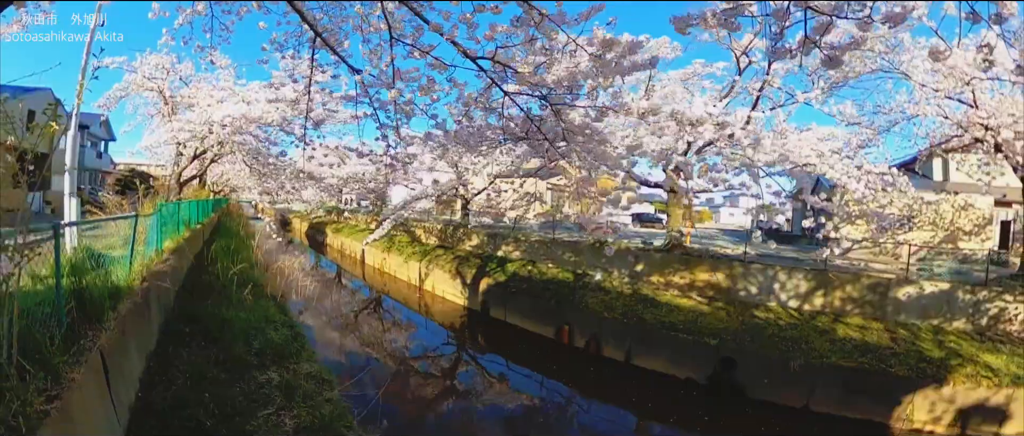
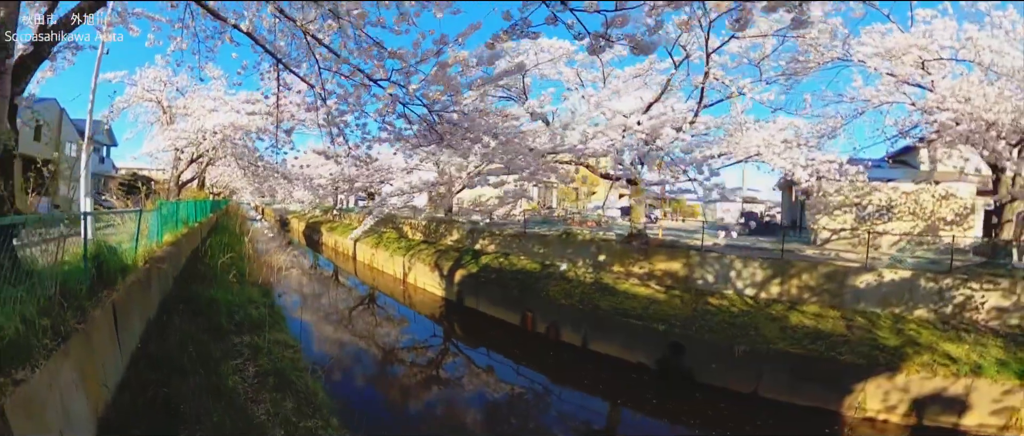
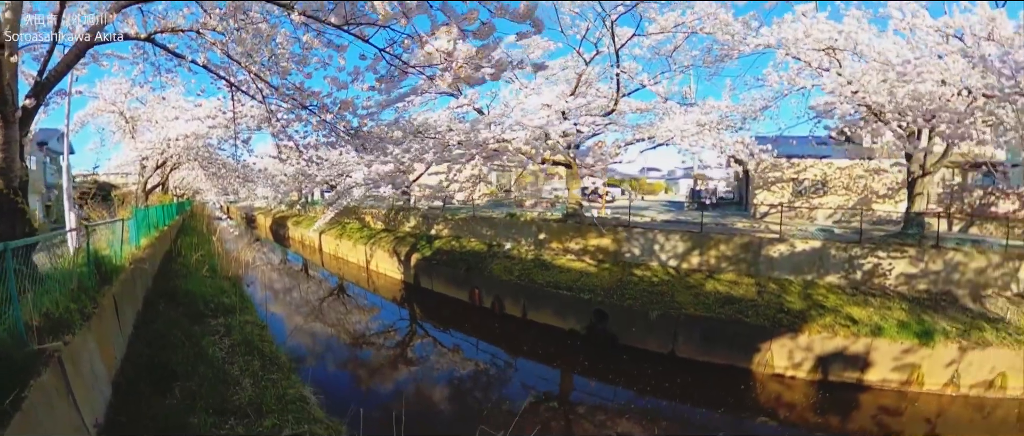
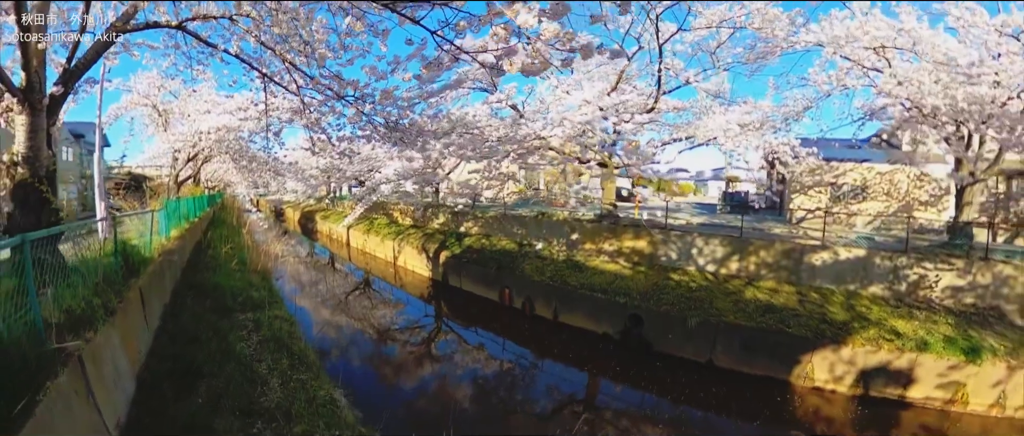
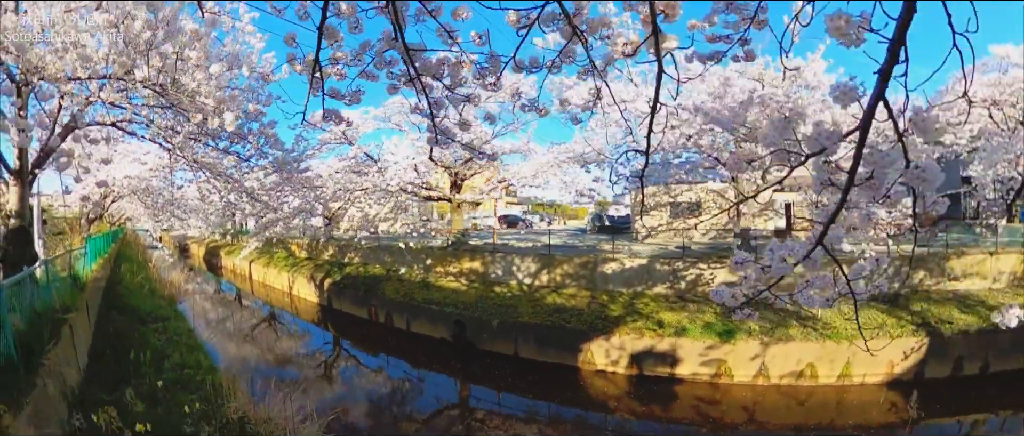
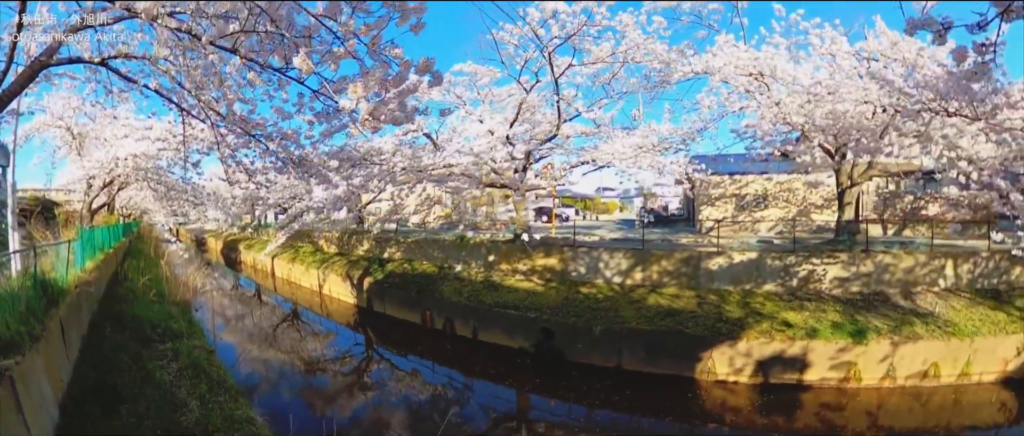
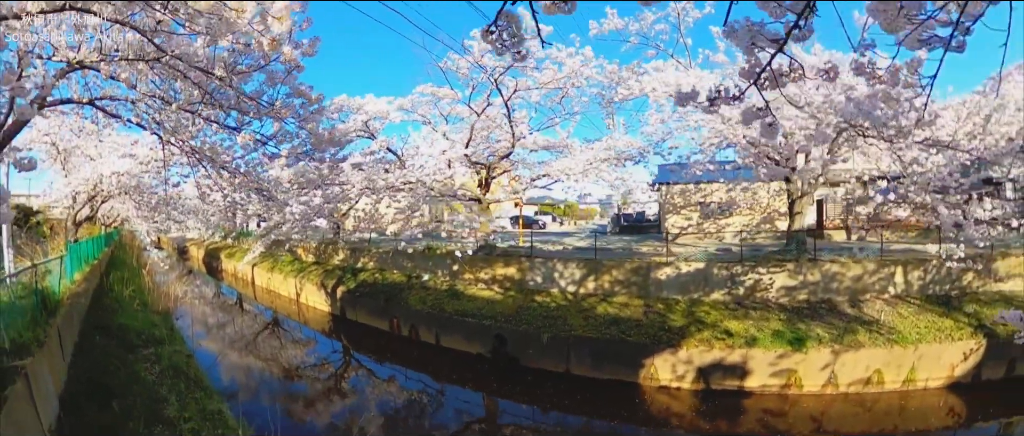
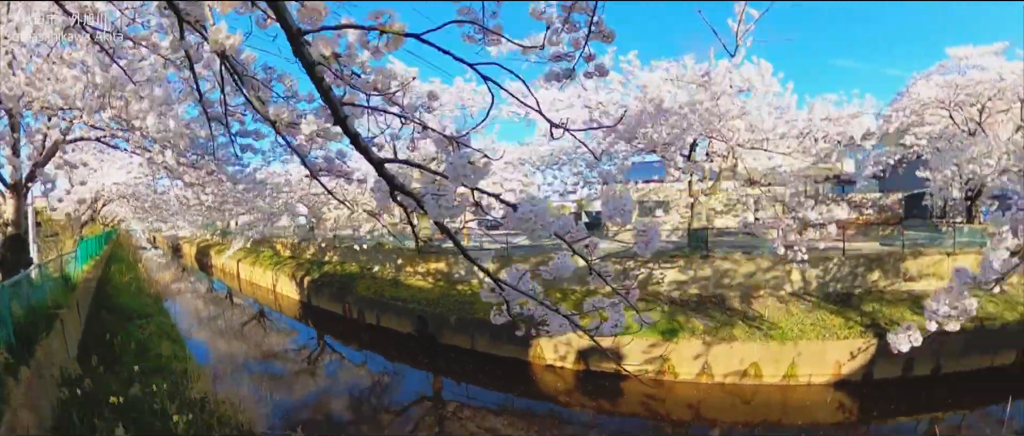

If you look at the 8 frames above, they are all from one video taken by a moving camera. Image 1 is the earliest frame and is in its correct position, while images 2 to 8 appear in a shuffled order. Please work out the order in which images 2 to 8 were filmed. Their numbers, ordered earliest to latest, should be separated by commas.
2, 4, 3, 6, 7, 5, 8
